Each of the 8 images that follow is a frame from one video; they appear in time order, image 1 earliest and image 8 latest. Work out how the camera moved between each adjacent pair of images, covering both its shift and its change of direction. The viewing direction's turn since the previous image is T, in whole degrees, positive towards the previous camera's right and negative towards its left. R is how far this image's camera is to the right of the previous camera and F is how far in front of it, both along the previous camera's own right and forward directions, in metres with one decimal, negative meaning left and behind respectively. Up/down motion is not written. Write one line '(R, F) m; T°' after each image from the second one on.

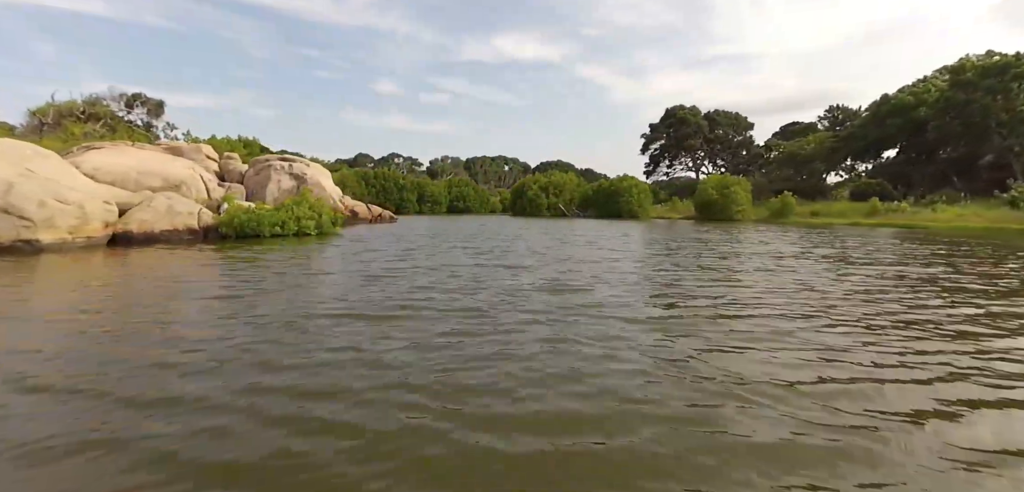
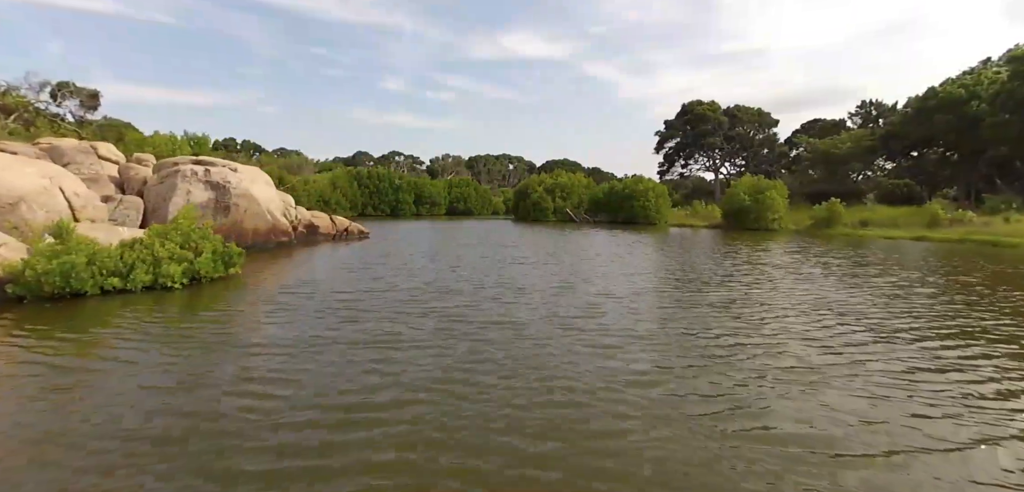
(+0.4, +8.2) m; -1°
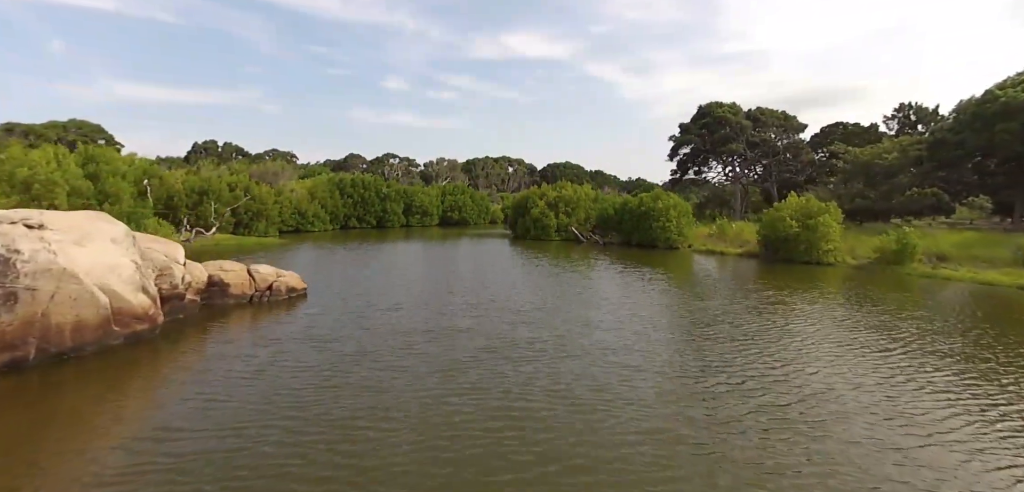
(+0.3, +9.6) m; 0°
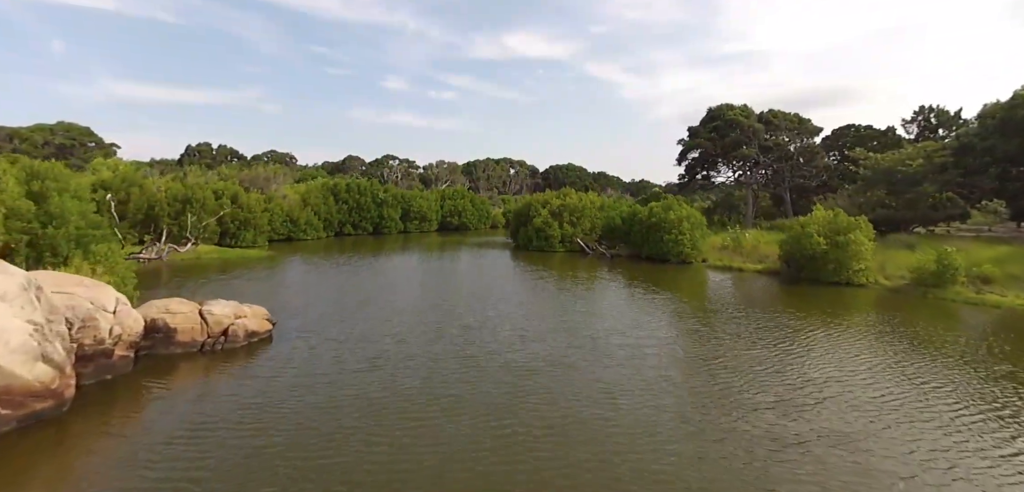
(-0.1, +3.7) m; 0°
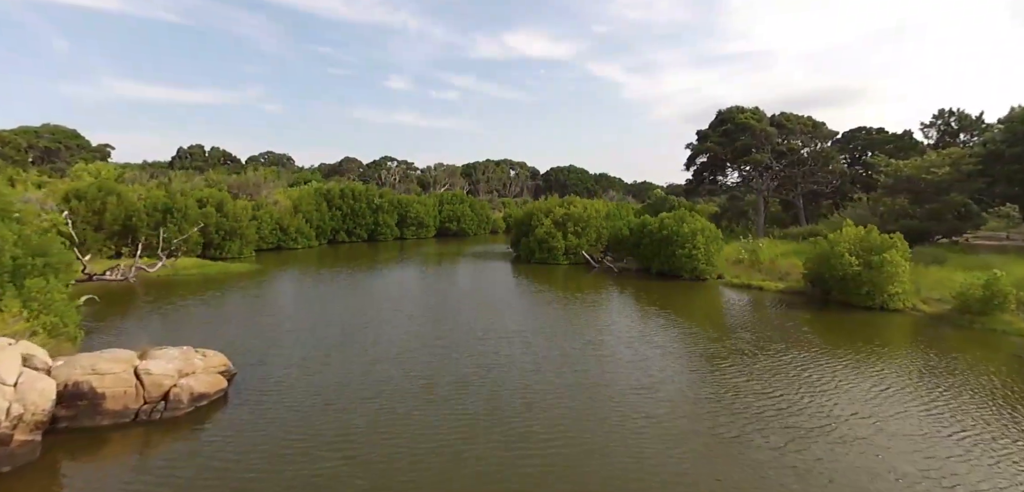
(-0.1, +3.6) m; 0°
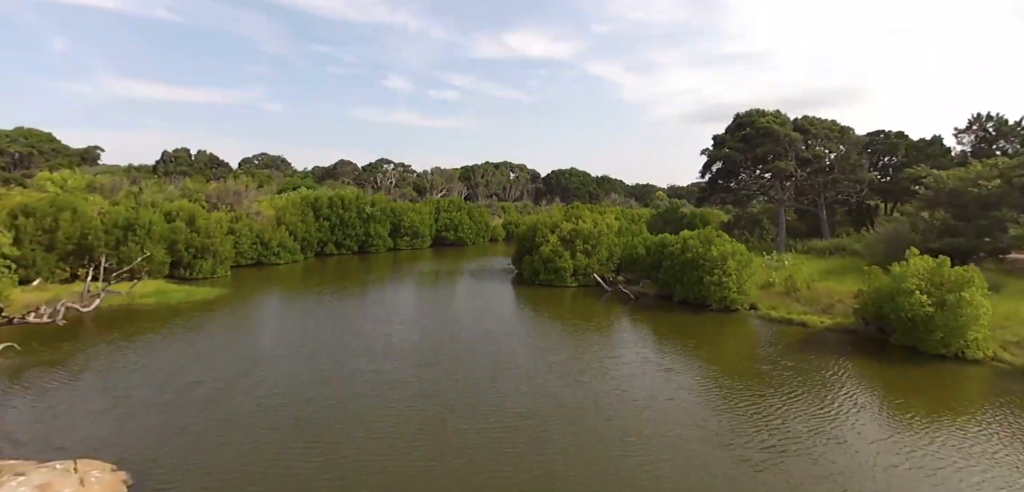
(-0.3, +6.1) m; 0°
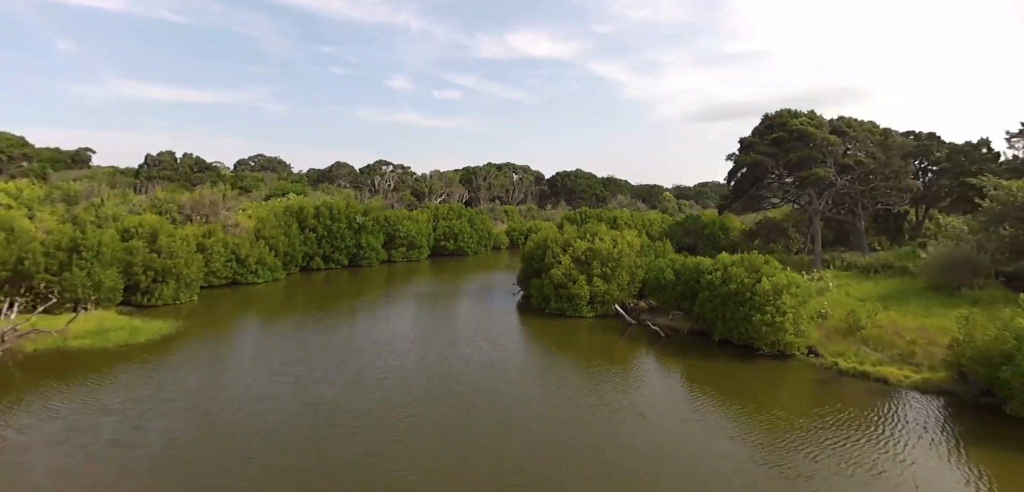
(-0.3, +7.3) m; 0°
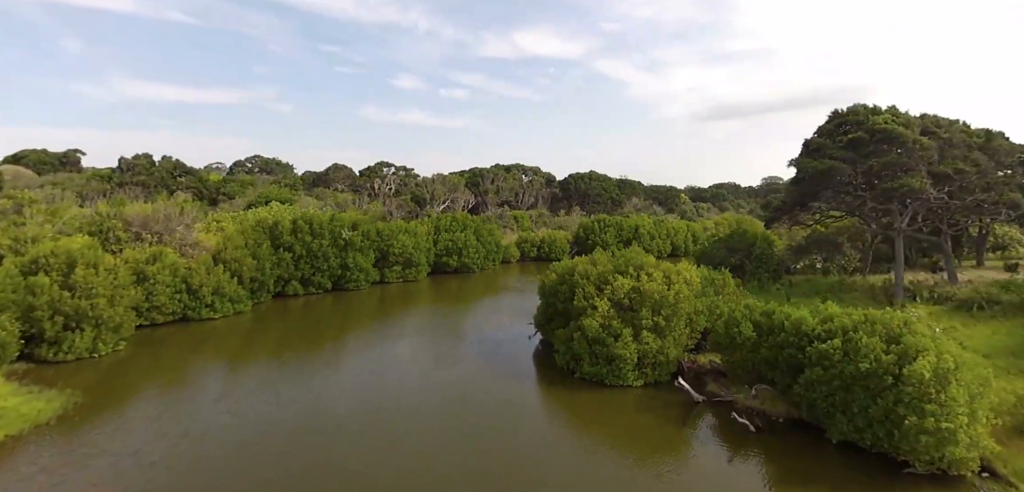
(-0.8, +11.8) m; -1°
